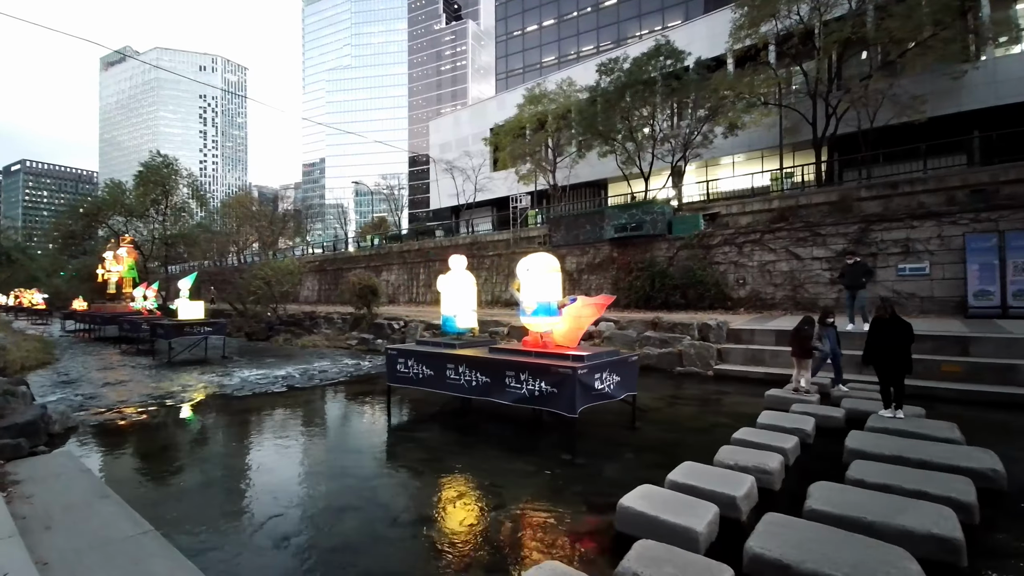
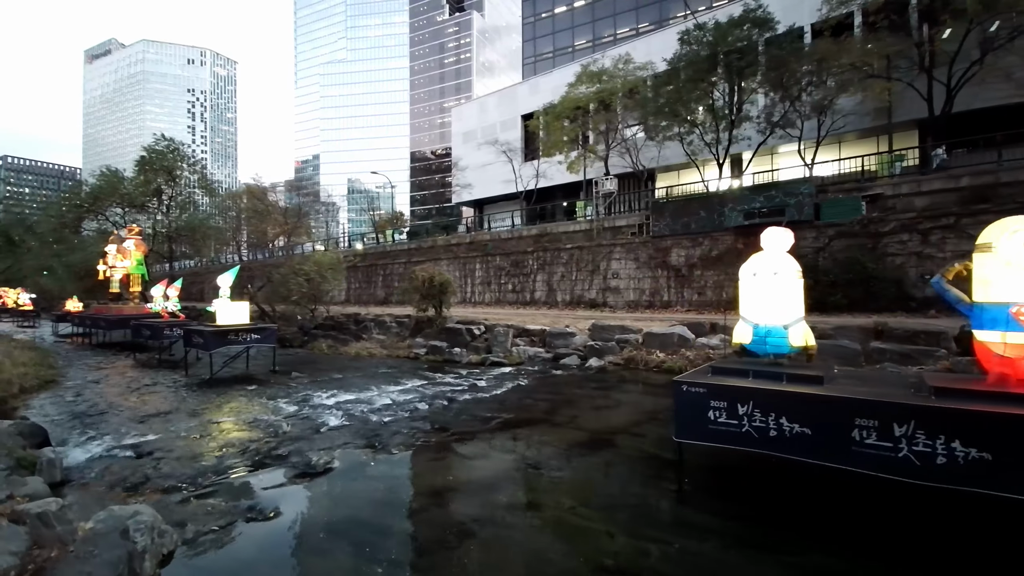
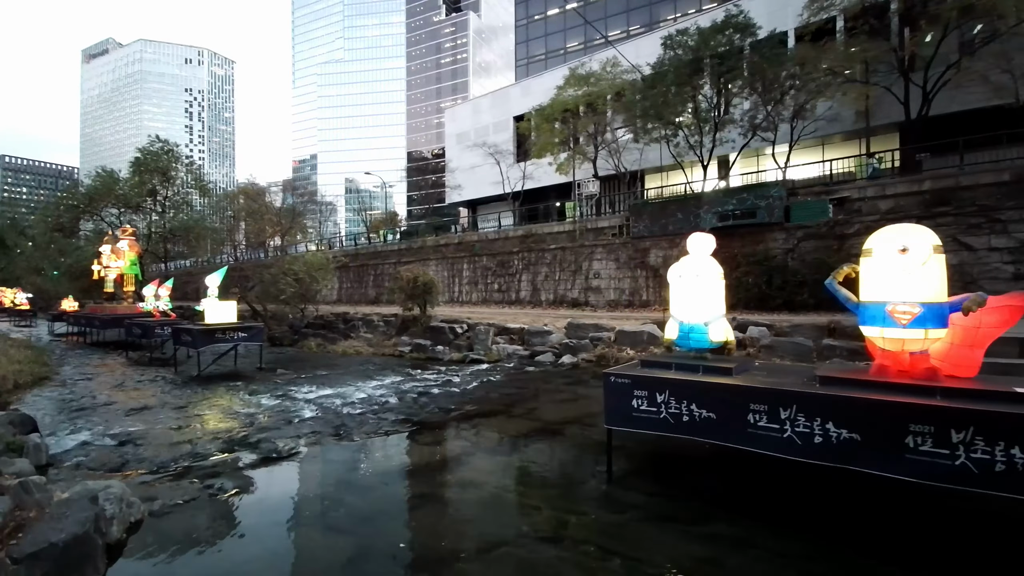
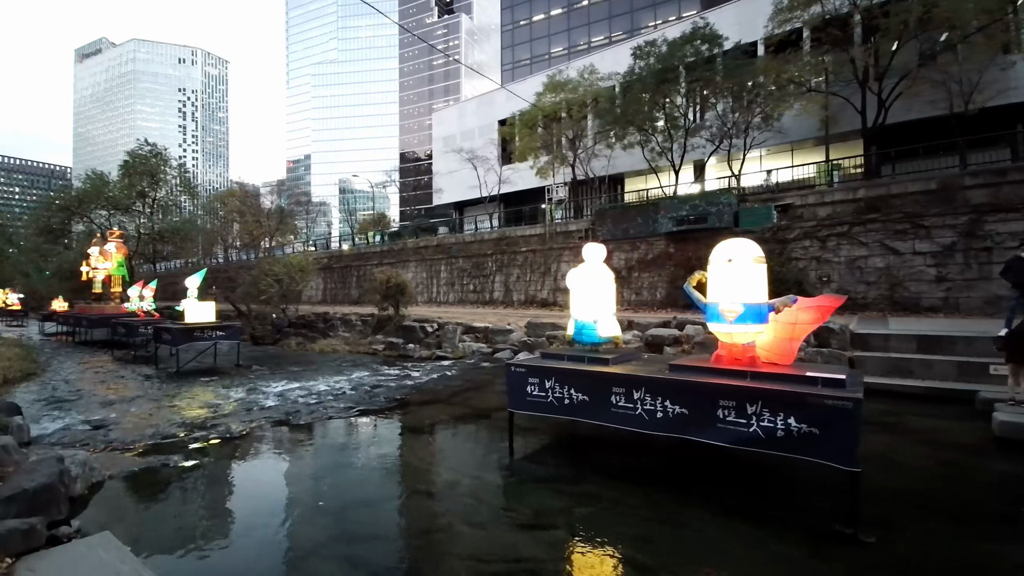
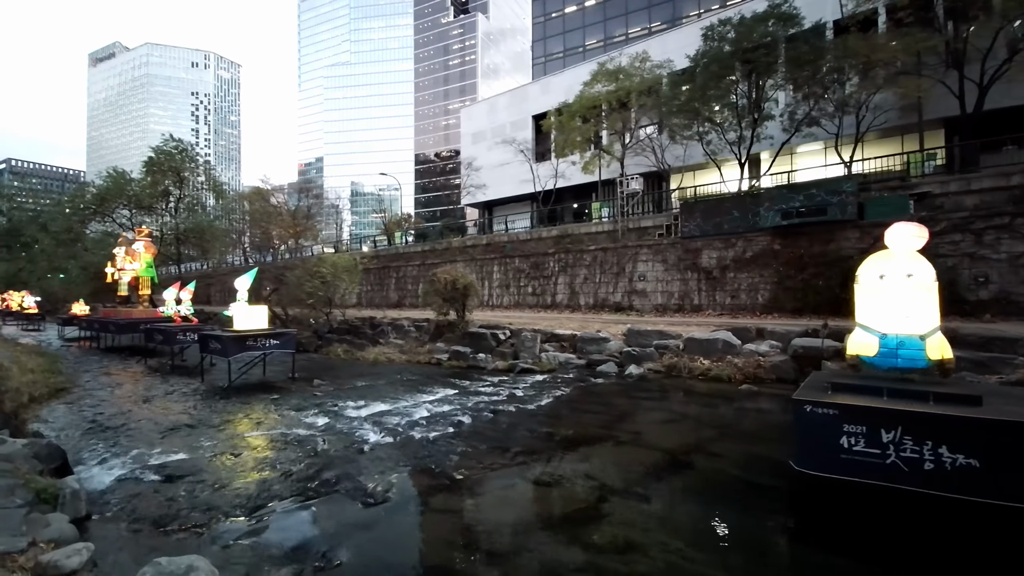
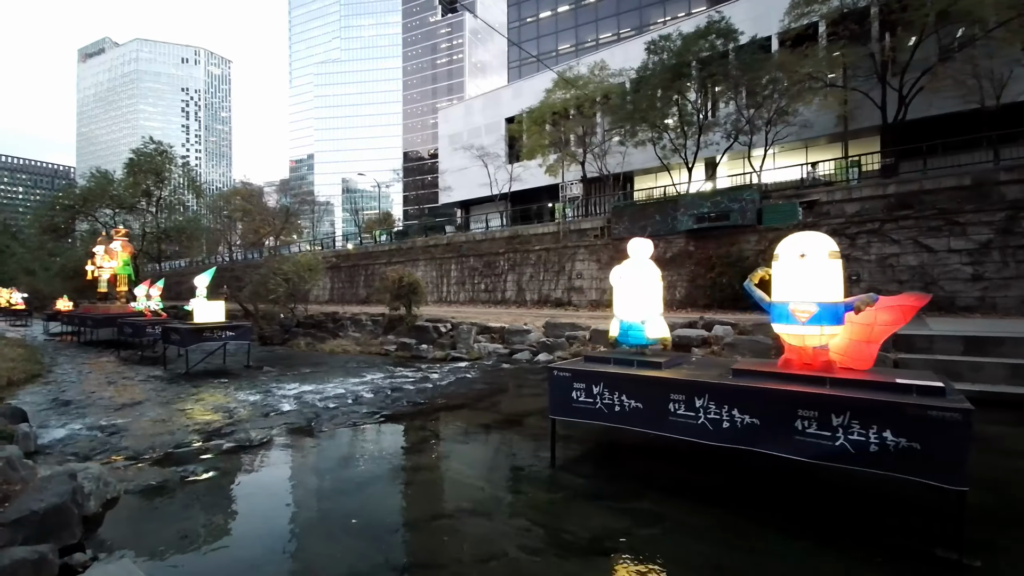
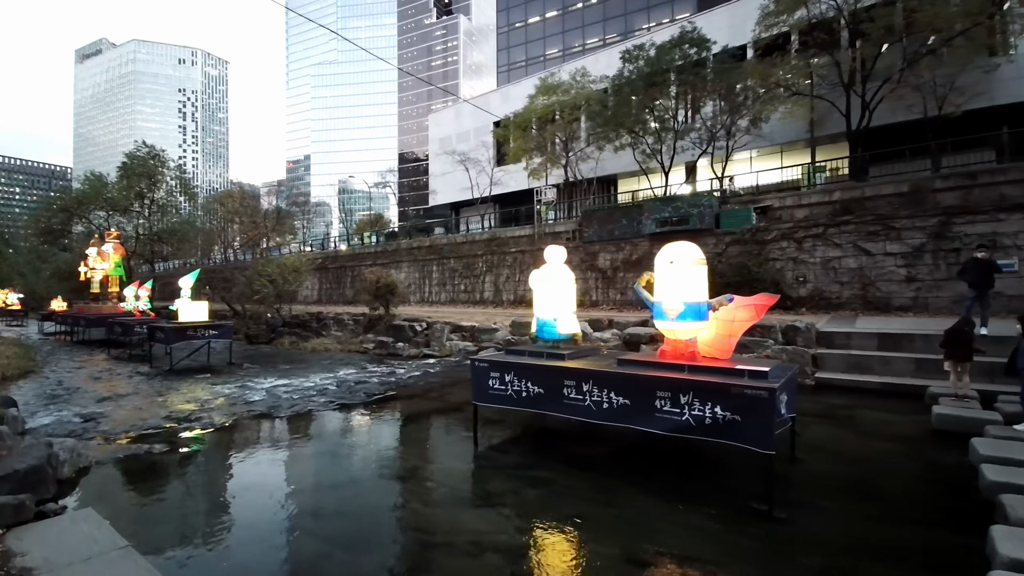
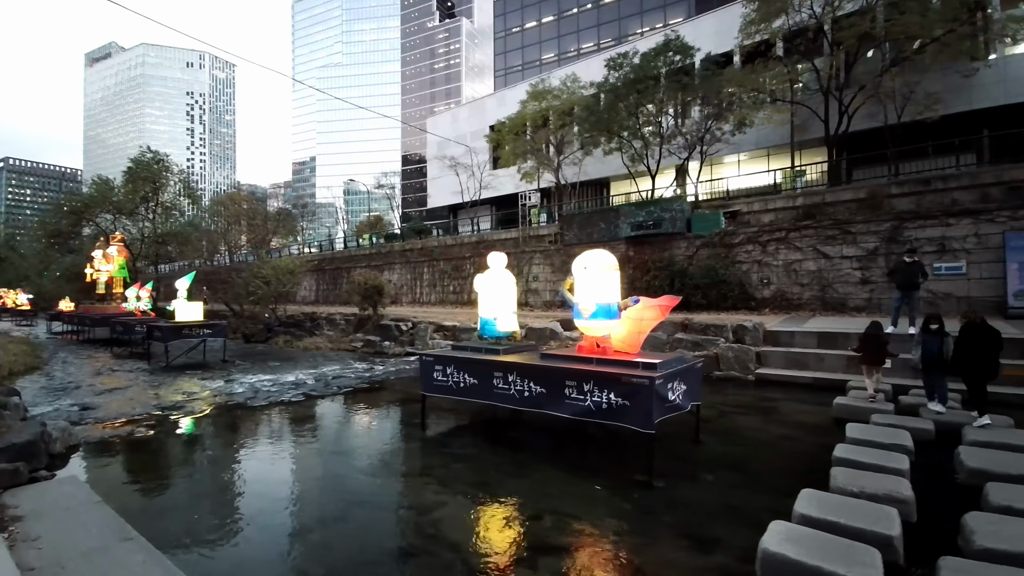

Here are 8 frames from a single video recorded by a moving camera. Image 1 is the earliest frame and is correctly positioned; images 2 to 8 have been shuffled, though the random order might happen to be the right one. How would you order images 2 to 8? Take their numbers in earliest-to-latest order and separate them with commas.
8, 7, 4, 6, 3, 2, 5
